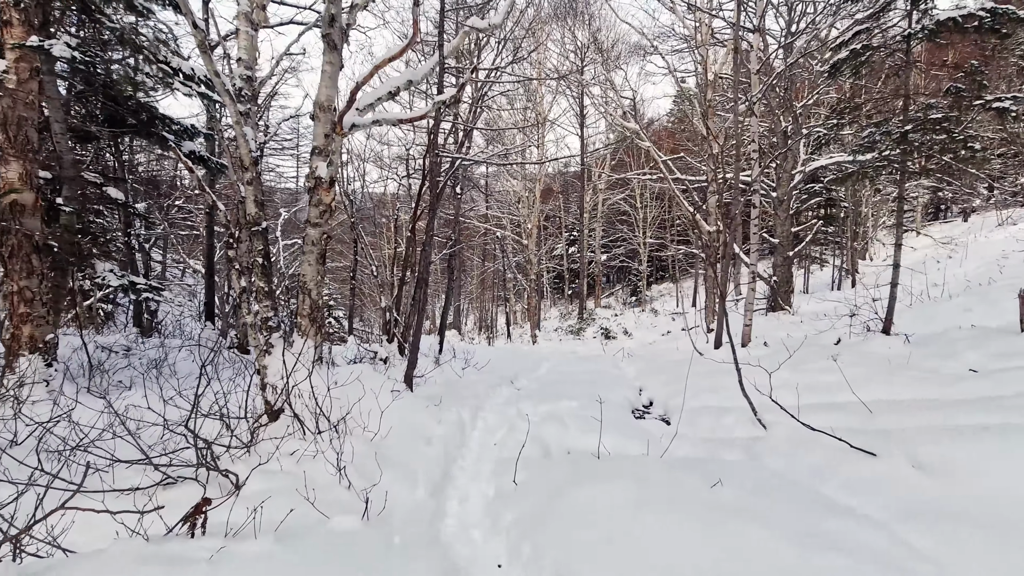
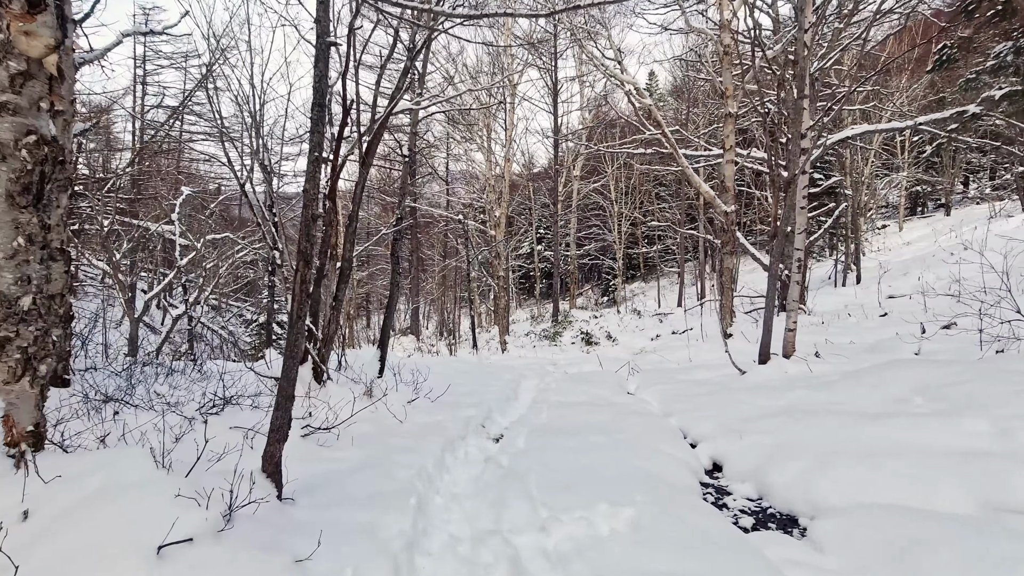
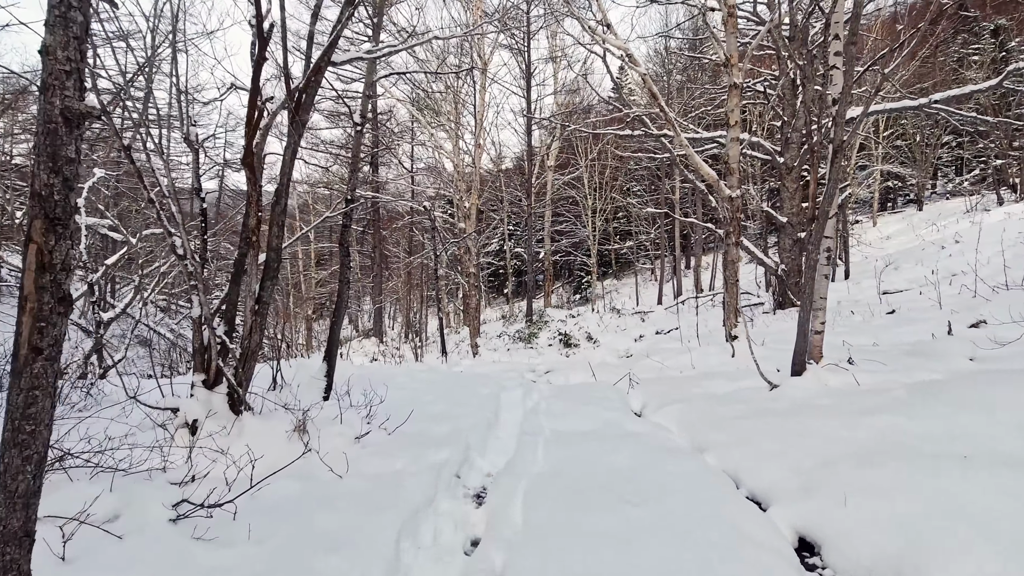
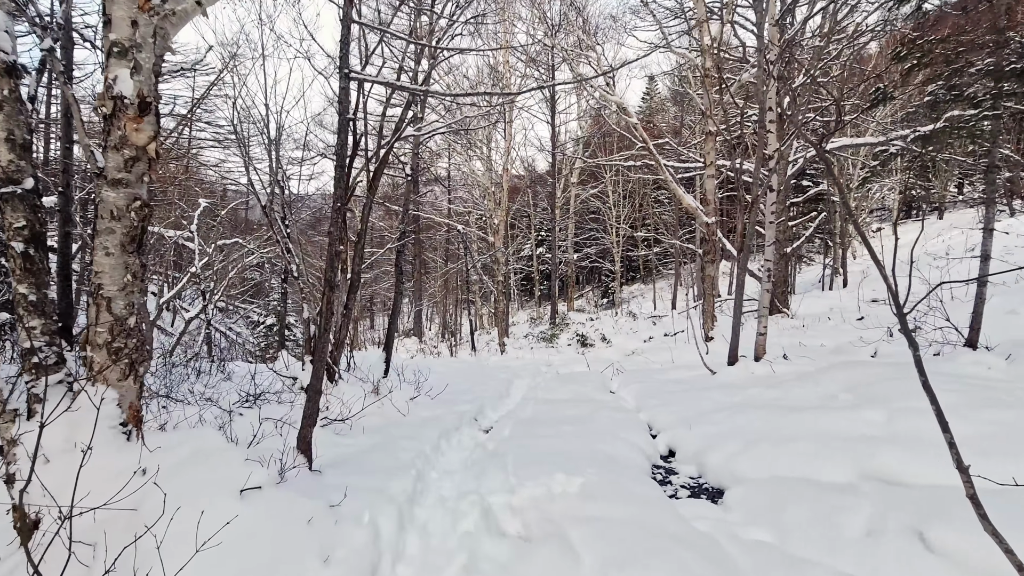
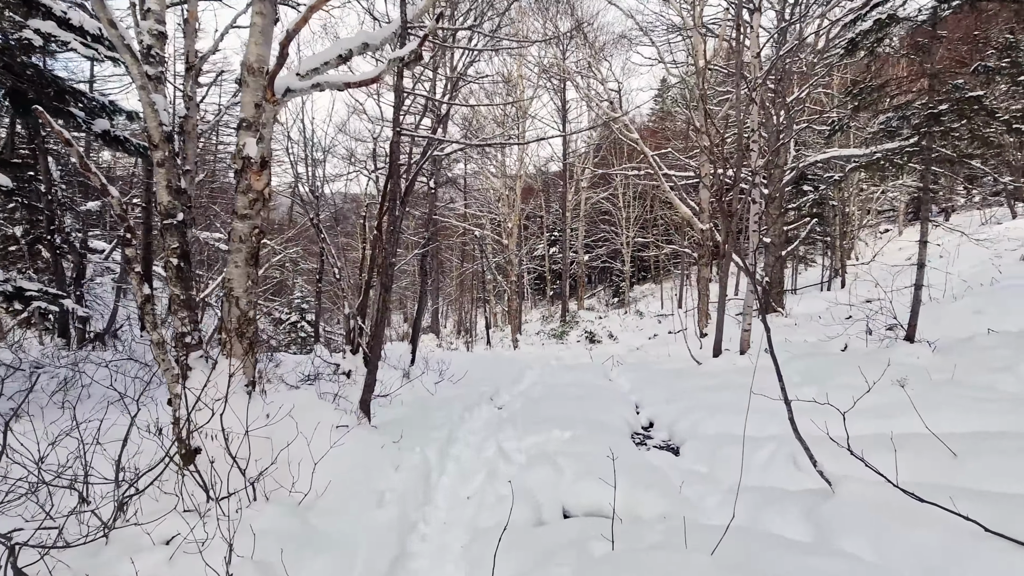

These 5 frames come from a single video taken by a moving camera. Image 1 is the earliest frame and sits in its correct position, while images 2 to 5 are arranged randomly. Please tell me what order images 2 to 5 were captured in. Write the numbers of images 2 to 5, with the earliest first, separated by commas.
5, 4, 2, 3
